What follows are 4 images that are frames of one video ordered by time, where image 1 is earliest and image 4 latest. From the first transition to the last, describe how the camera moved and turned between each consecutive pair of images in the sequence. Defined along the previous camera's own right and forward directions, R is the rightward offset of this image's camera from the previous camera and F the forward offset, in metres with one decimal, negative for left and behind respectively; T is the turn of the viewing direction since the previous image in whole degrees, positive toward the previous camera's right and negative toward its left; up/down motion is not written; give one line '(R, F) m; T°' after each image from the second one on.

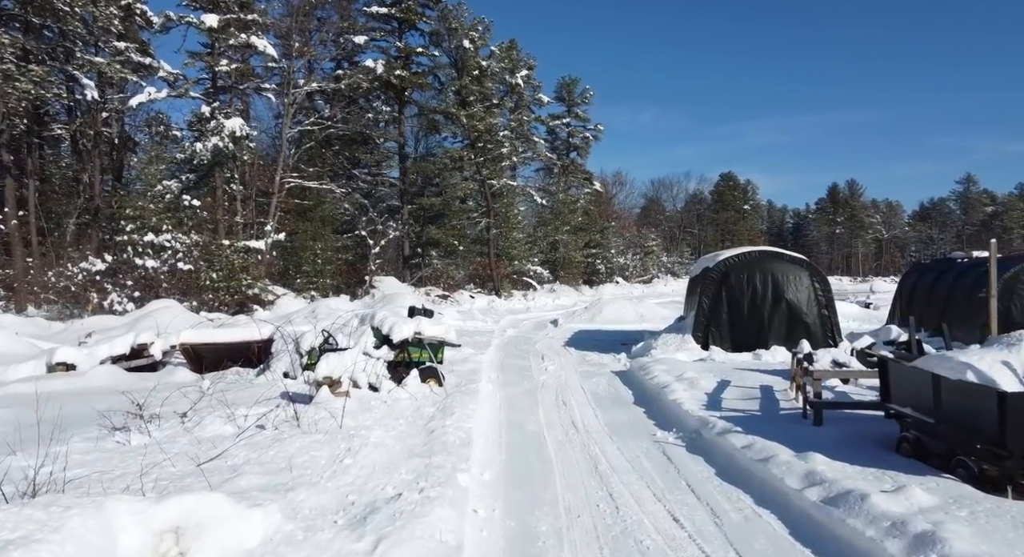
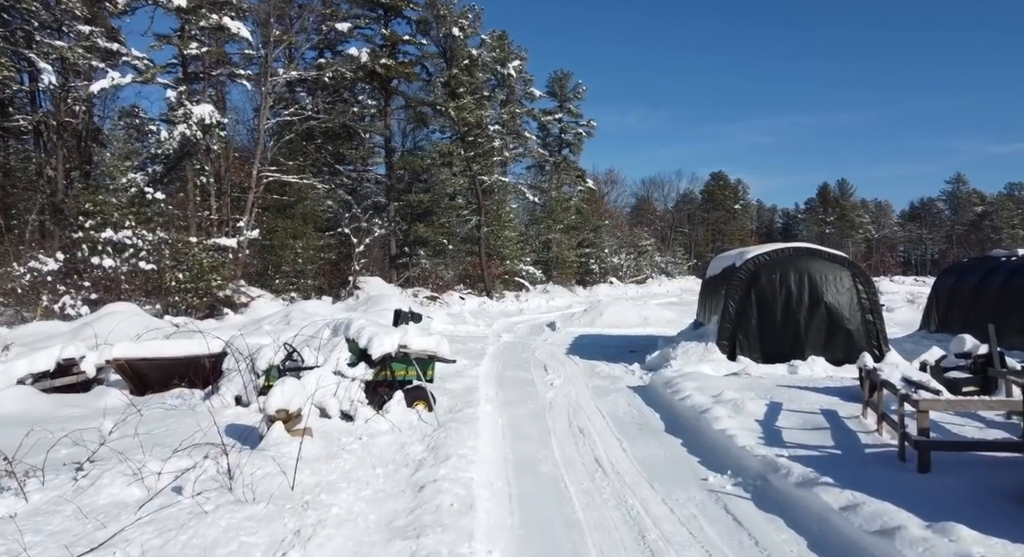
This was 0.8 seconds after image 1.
(-0.2, +1.4) m; +1°
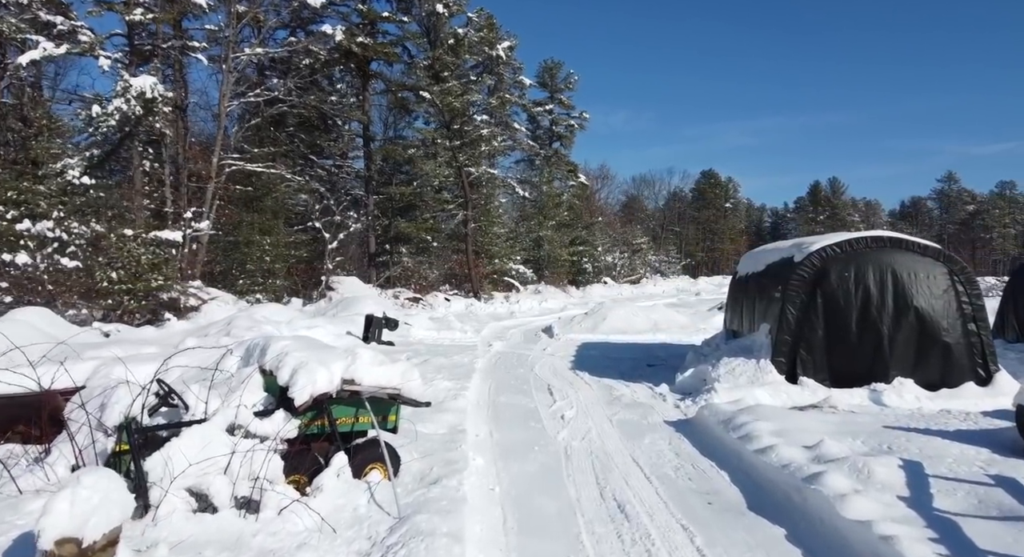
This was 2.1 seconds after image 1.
(-0.1, +2.3) m; +1°
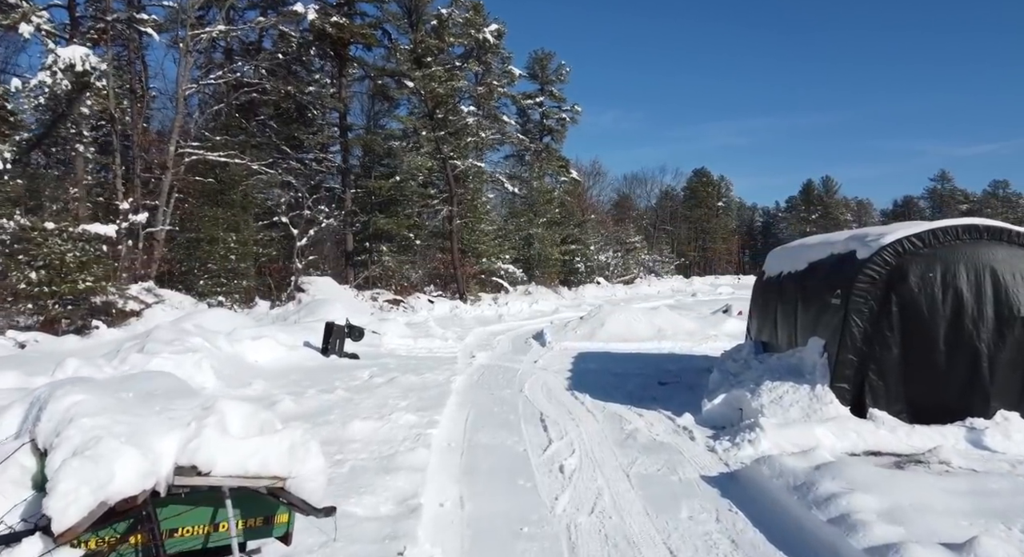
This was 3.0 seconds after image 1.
(+0.1, +1.8) m; +1°
